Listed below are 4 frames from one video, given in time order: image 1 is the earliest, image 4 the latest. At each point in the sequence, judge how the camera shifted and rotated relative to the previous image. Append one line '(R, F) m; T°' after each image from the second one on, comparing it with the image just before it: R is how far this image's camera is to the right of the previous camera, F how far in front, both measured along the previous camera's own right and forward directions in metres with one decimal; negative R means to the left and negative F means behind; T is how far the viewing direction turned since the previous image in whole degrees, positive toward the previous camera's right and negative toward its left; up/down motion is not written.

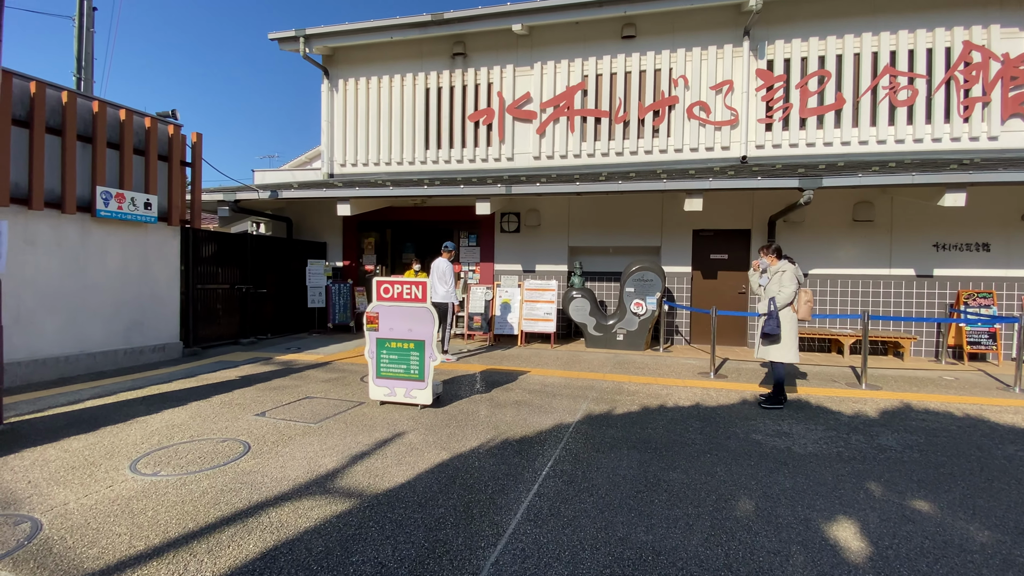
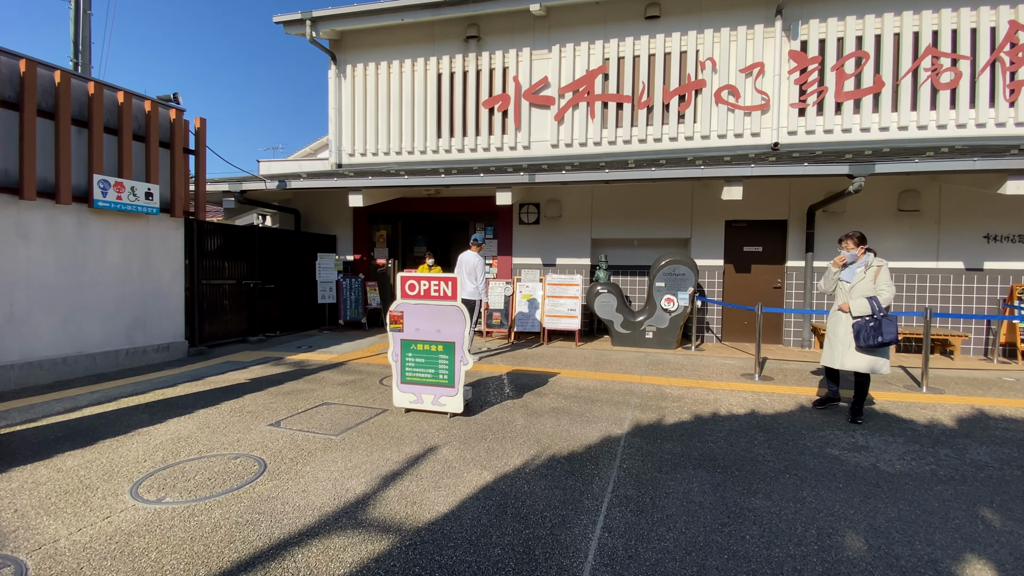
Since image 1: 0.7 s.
(-0.4, +0.5) m; 0°
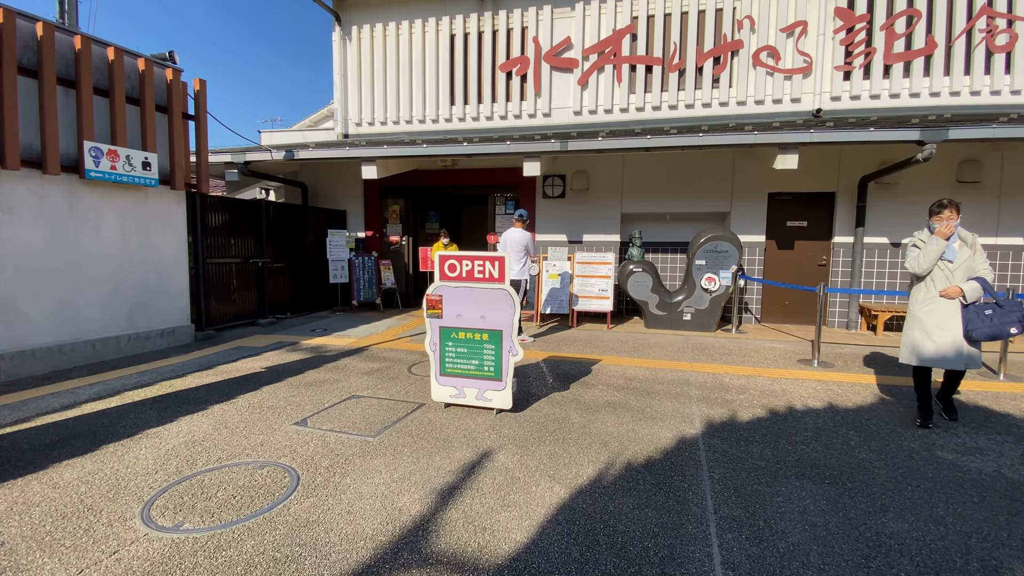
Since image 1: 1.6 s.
(-0.5, +0.6) m; 0°
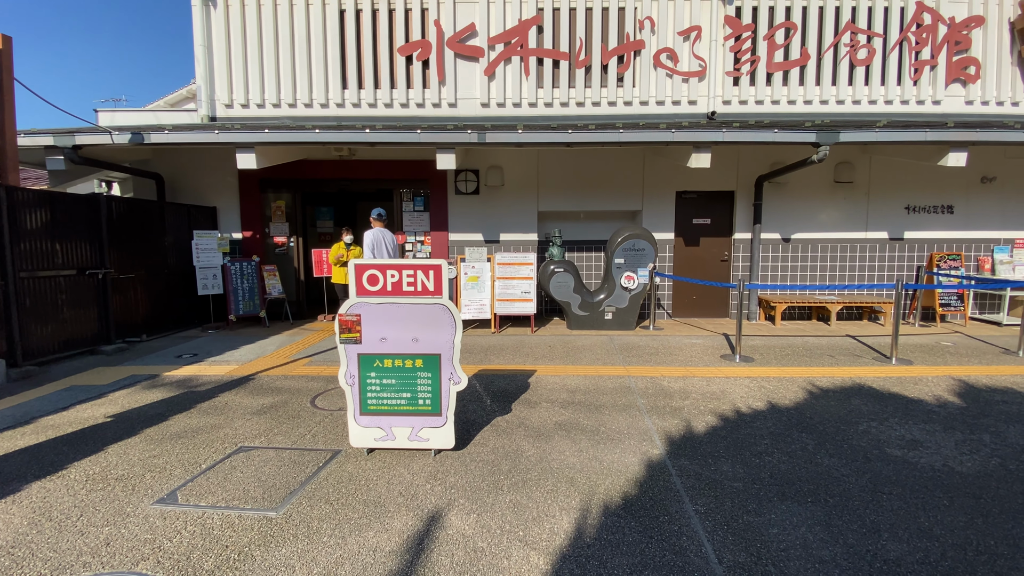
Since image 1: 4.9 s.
(-0.3, +0.7) m; +12°
